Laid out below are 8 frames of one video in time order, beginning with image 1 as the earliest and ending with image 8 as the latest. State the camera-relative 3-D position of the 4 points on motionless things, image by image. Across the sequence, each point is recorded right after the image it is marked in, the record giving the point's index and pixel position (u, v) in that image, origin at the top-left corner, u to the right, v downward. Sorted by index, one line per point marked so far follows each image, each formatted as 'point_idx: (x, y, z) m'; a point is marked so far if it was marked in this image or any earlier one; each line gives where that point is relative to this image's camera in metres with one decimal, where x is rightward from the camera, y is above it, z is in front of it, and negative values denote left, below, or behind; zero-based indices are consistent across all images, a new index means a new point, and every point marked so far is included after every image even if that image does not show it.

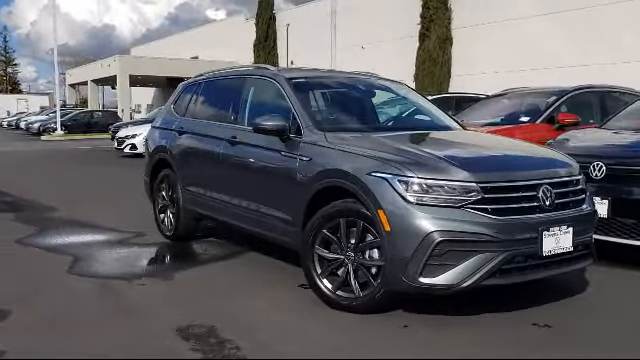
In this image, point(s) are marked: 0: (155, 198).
0: (-2.1, -0.2, +7.9) m
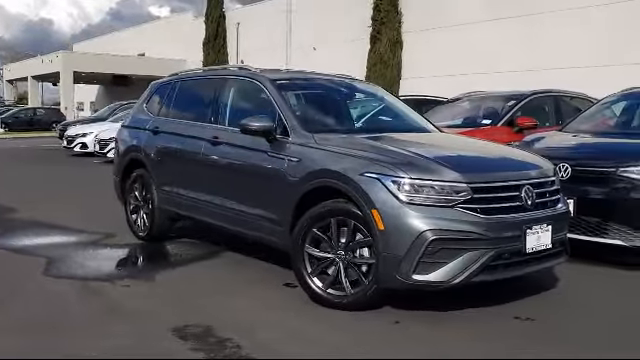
0: (-2.4, -0.2, +7.8) m
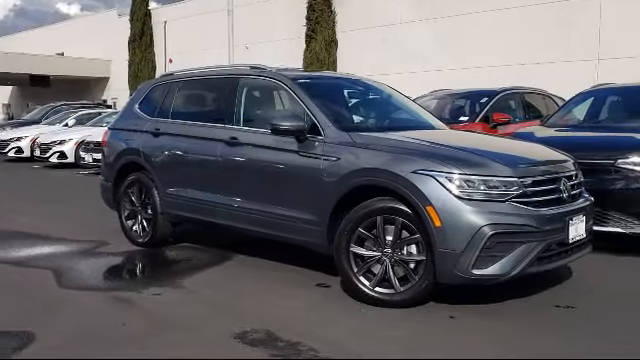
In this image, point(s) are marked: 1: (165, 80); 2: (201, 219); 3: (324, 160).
0: (-2.4, -0.3, +7.4) m
1: (-1.9, +1.2, +7.3) m
2: (-1.3, -0.4, +6.5) m
3: (0.0, +0.2, +5.3) m
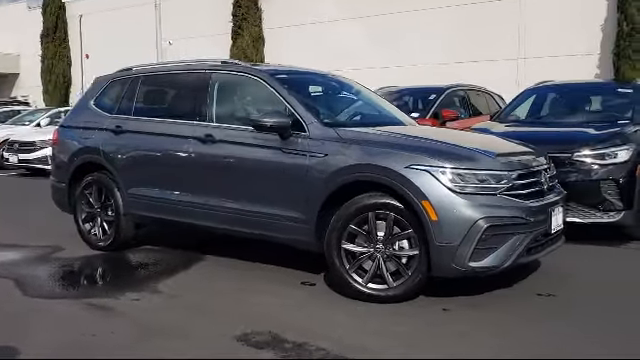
0: (-2.8, -0.3, +7.0) m
1: (-2.3, +1.2, +7.0) m
2: (-1.5, -0.4, +6.3) m
3: (-0.1, +0.2, +5.2) m
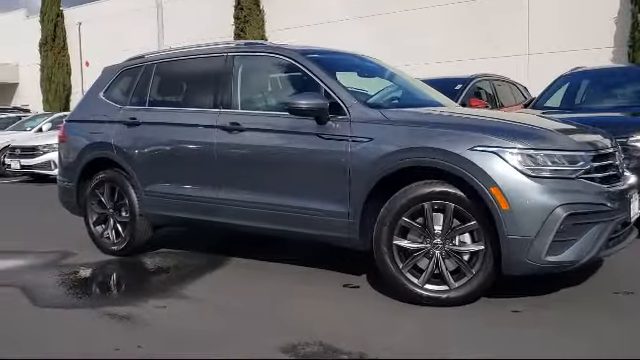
0: (-2.4, -0.3, +6.4) m
1: (-1.9, +1.2, +6.4) m
2: (-1.2, -0.4, +5.7) m
3: (+0.3, +0.3, +4.6) m
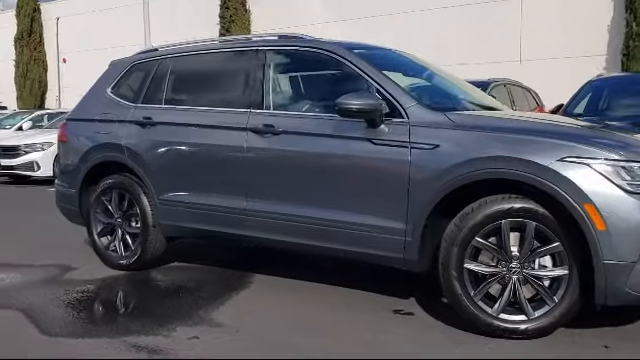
0: (-2.2, -0.3, +5.8) m
1: (-1.6, +1.2, +5.8) m
2: (-0.9, -0.4, +5.1) m
3: (+0.6, +0.2, +4.0) m
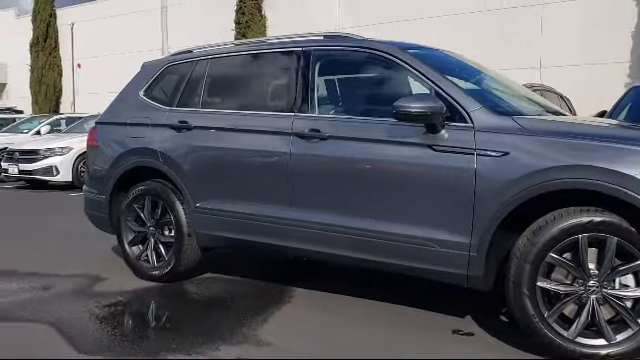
0: (-1.8, -0.4, +5.5) m
1: (-1.2, +1.1, +5.5) m
2: (-0.5, -0.5, +4.8) m
3: (+1.0, +0.1, +3.7) m
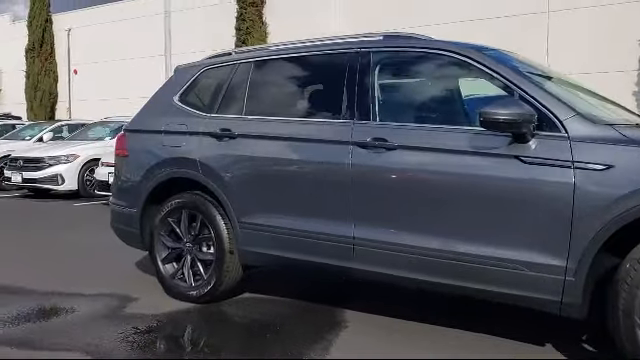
0: (-1.4, -0.5, +5.1) m
1: (-0.8, +1.0, +5.1) m
2: (-0.1, -0.6, +4.4) m
3: (+1.4, +0.1, +3.4) m
